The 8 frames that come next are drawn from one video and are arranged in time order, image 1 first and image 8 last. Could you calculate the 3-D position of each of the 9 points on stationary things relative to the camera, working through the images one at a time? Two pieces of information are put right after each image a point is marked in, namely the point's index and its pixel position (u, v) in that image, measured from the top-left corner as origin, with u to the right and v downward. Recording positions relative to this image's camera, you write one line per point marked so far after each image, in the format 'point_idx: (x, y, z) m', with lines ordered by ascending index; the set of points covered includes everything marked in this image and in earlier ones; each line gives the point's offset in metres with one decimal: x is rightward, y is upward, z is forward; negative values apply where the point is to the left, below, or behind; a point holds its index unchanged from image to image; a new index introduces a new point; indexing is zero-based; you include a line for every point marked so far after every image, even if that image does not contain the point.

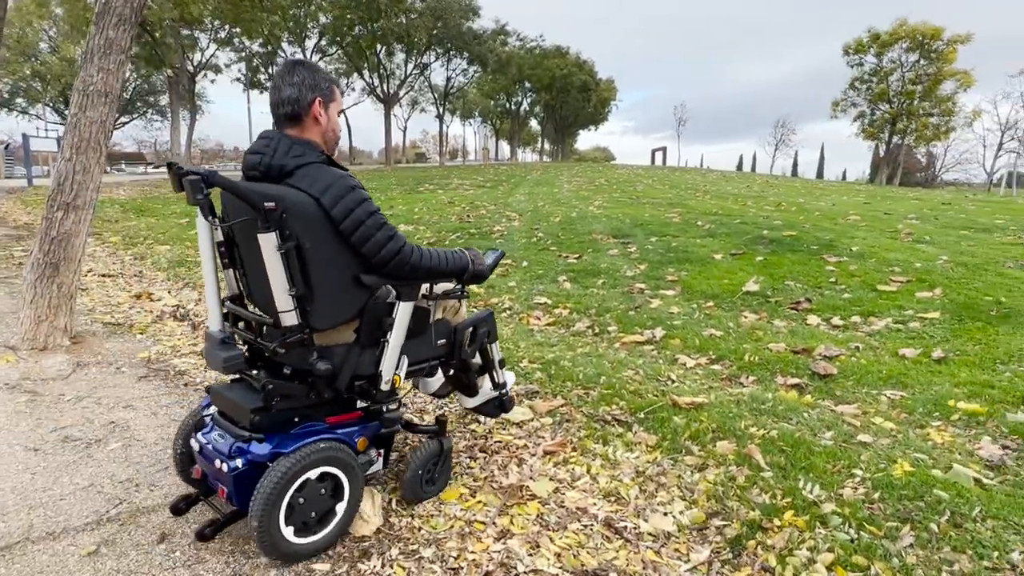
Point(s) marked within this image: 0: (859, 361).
0: (+2.7, -0.6, +4.8) m
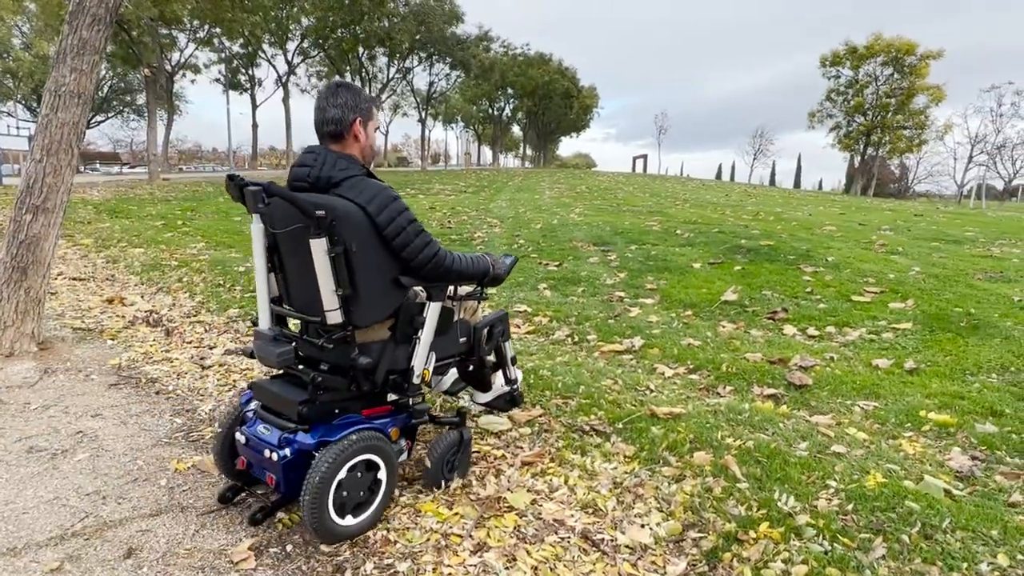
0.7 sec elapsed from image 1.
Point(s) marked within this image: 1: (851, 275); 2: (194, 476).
0: (+2.6, -0.7, +4.9) m
1: (+4.4, +0.2, +8.0) m
2: (-1.7, -1.0, +3.2) m
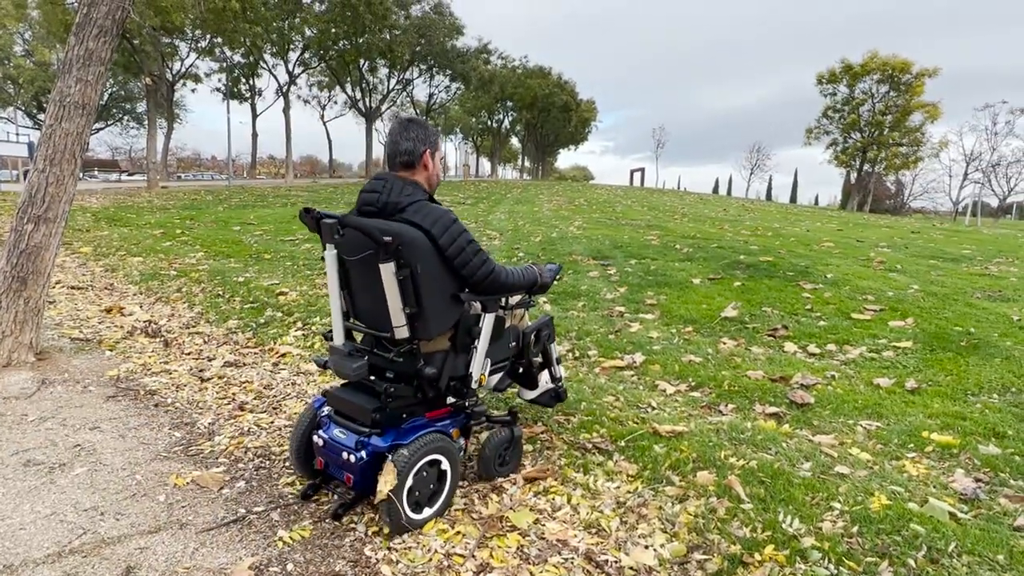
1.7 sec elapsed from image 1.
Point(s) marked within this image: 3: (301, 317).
0: (+2.6, -0.8, +4.9) m
1: (+4.4, -0.1, +8.0) m
2: (-1.7, -1.1, +3.2) m
3: (-2.3, -0.3, +6.6) m
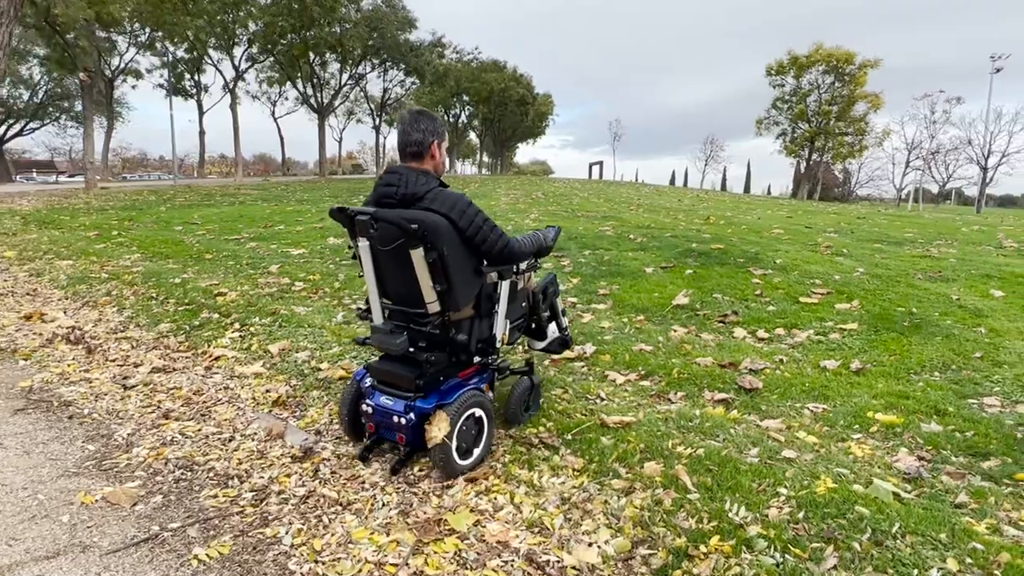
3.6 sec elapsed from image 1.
0: (+2.2, -0.7, +4.9) m
1: (+3.8, +0.1, +8.1) m
2: (-2.0, -1.1, +2.9) m
3: (-2.8, -0.3, +6.3) m
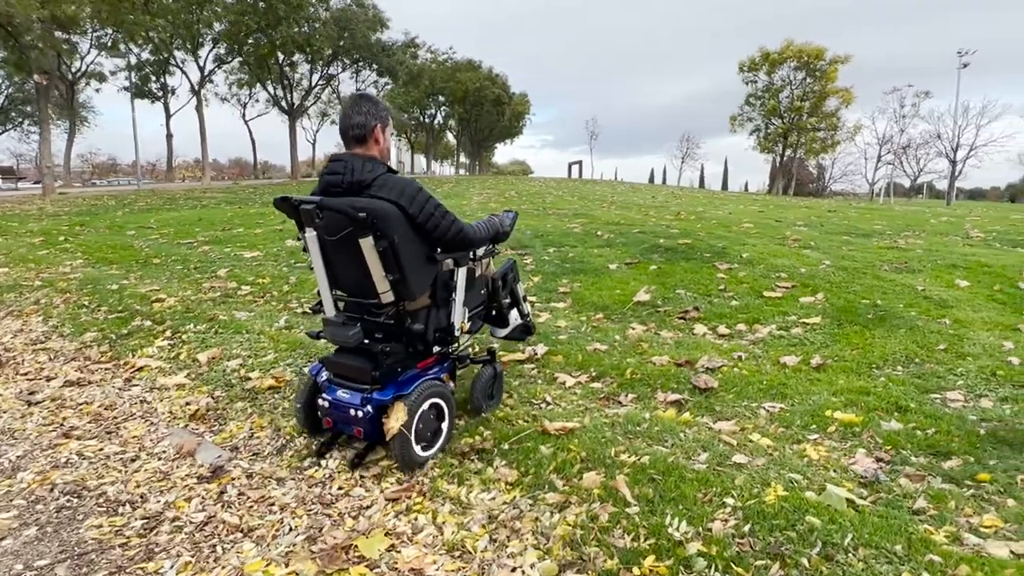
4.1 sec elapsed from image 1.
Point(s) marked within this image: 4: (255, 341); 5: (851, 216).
0: (+1.7, -0.6, +4.7) m
1: (+3.3, +0.2, +7.9) m
2: (-2.3, -1.1, +2.6) m
3: (-3.3, -0.4, +5.9) m
4: (-2.3, -0.5, +5.5) m
5: (+8.6, +1.8, +15.6) m
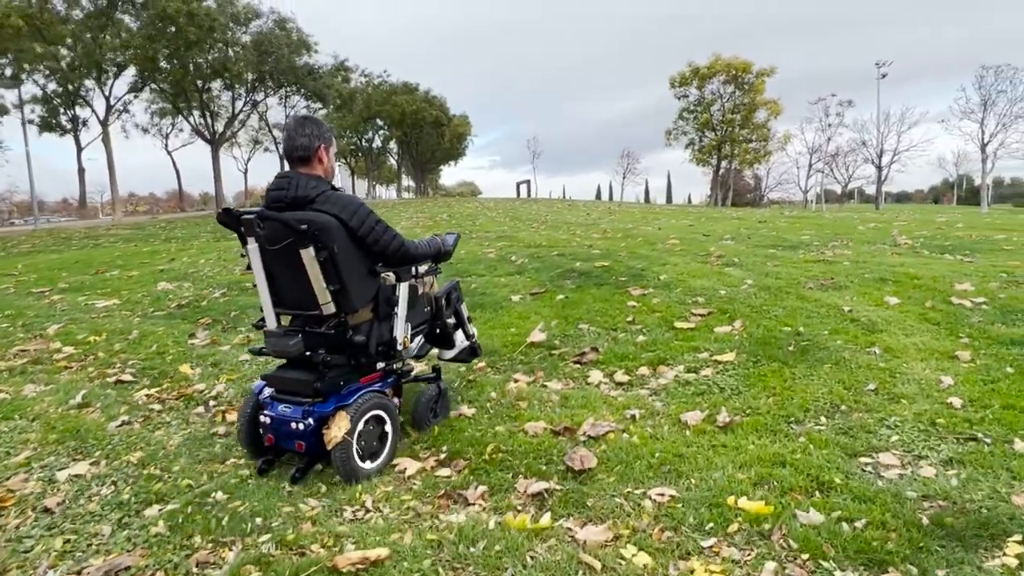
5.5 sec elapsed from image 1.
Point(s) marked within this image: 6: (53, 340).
0: (+0.7, -0.9, +3.7) m
1: (+2.0, -0.1, +7.1) m
2: (-3.1, -1.5, +1.3) m
3: (-4.4, -0.9, +4.6) m
4: (-3.4, -1.0, +4.2) m
5: (+6.6, +1.5, +15.2) m
6: (-5.0, -0.6, +6.7) m
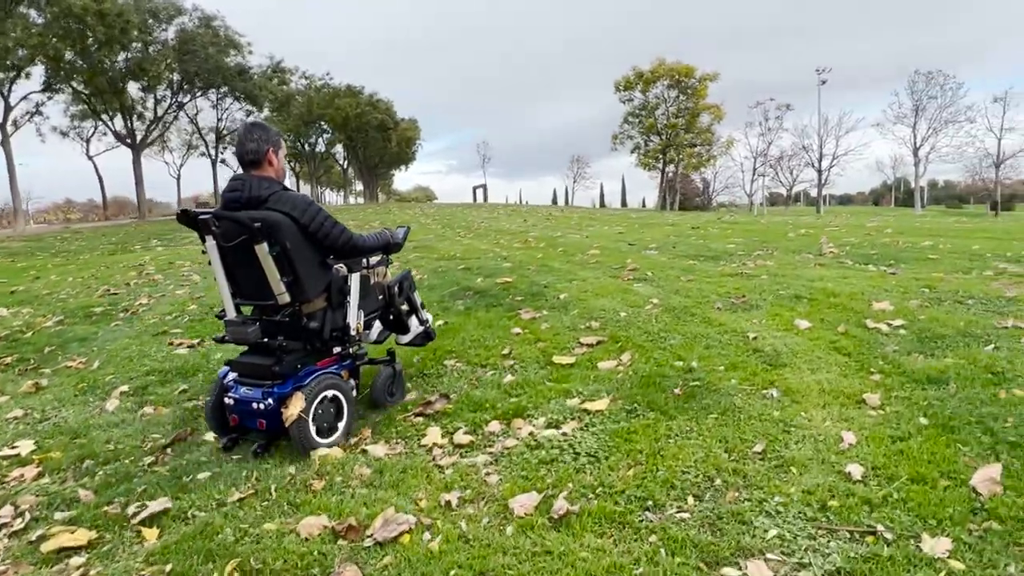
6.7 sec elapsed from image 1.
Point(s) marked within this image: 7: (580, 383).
0: (-0.4, -1.1, +2.7) m
1: (+0.6, -0.3, +6.2) m
2: (-4.0, -1.8, +0.1) m
3: (-5.5, -1.2, +3.3) m
4: (-4.5, -1.3, +3.0) m
5: (+4.7, +1.3, +14.6) m
6: (-6.2, -0.9, +5.3) m
7: (+0.5, -0.7, +4.5) m
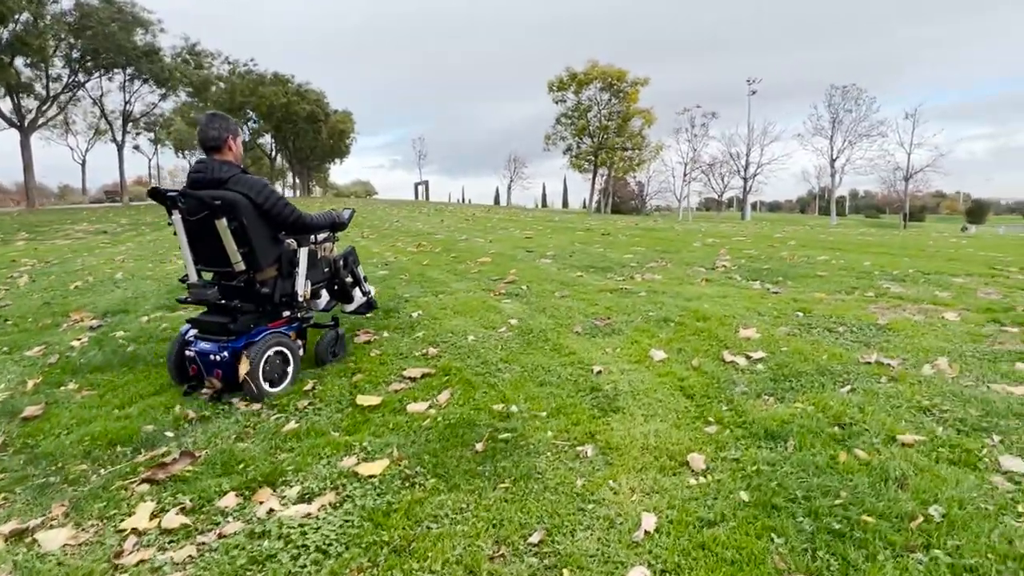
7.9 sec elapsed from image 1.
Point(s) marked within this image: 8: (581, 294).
0: (-1.5, -1.3, +1.9) m
1: (-0.9, -0.5, +5.4) m
2: (-5.0, -1.9, -1.1) m
3: (-6.7, -1.3, +1.9) m
4: (-5.7, -1.4, +1.7) m
5: (+2.5, +1.1, +14.2) m
6: (-7.6, -1.0, +3.9) m
7: (-0.8, -0.9, +3.7) m
8: (+0.8, -0.1, +7.3) m
